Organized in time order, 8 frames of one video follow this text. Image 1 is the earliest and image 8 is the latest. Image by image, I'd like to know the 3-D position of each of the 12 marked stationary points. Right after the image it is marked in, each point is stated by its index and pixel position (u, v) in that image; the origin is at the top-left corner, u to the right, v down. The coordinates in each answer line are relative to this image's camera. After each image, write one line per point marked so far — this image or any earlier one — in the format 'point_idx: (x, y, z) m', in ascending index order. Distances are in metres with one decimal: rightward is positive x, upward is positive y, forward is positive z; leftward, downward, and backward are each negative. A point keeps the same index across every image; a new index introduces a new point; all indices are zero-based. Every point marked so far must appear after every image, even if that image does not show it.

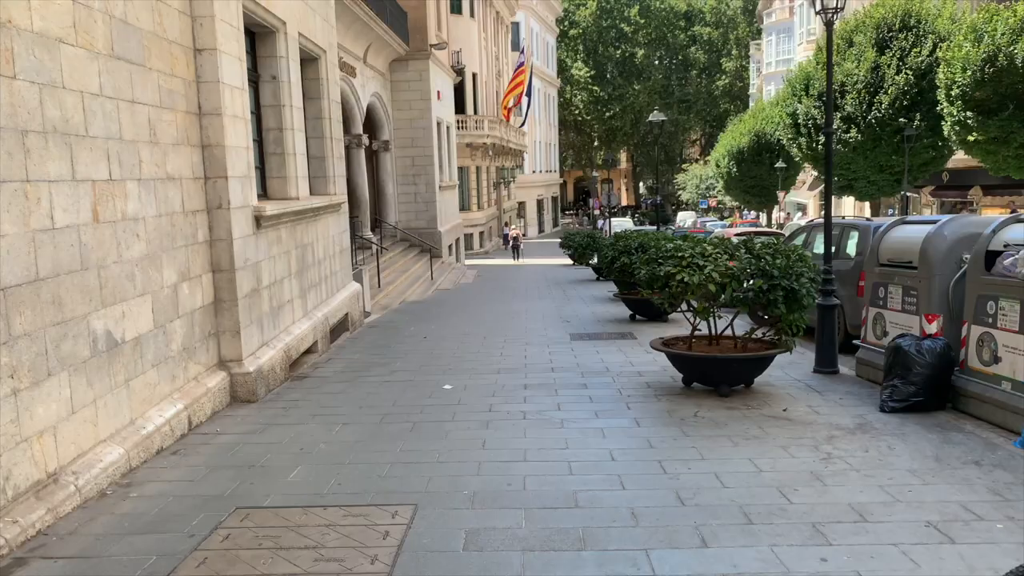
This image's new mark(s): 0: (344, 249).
0: (-2.7, +0.6, +13.0) m
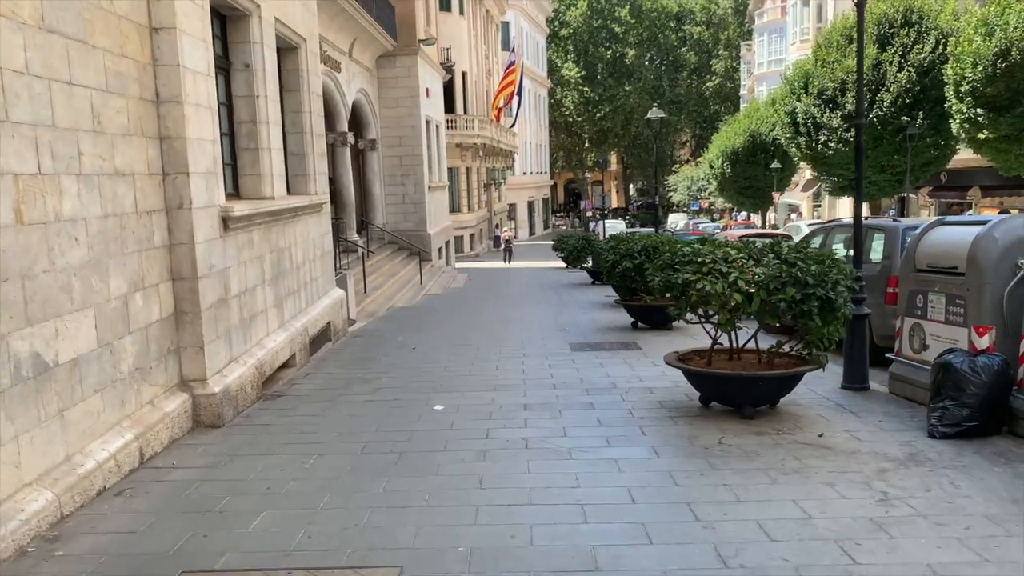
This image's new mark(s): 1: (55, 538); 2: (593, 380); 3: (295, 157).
0: (-2.8, +0.5, +12.2) m
1: (-2.5, -1.4, +4.5) m
2: (+0.9, -1.0, +8.6) m
3: (-3.1, +1.9, +11.6) m
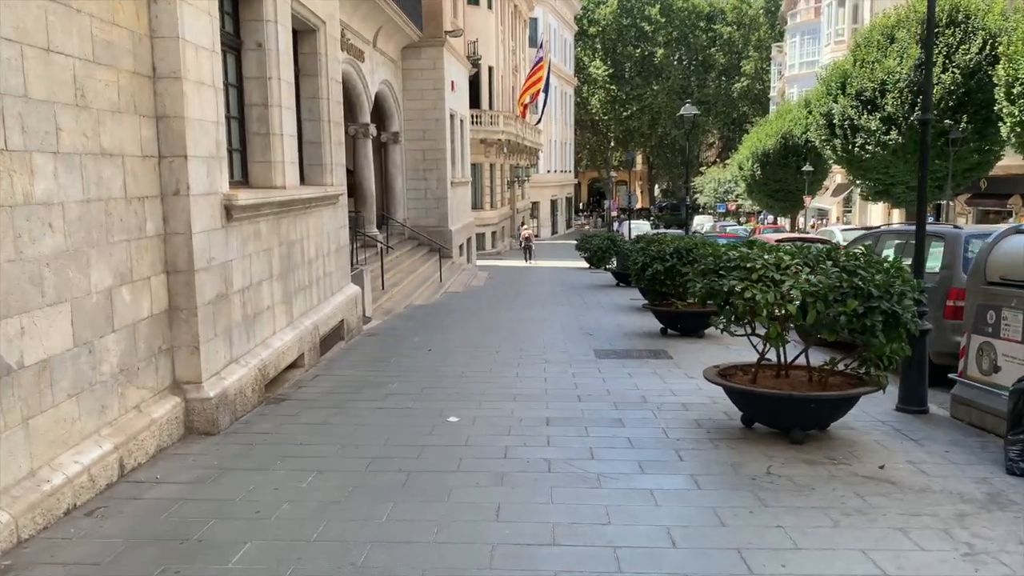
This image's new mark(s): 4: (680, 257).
0: (-2.4, +0.6, +11.6) m
1: (-2.4, -1.4, +3.9) m
2: (+1.1, -1.0, +7.9) m
3: (-2.8, +1.9, +11.0) m
4: (+2.4, +0.5, +11.7) m
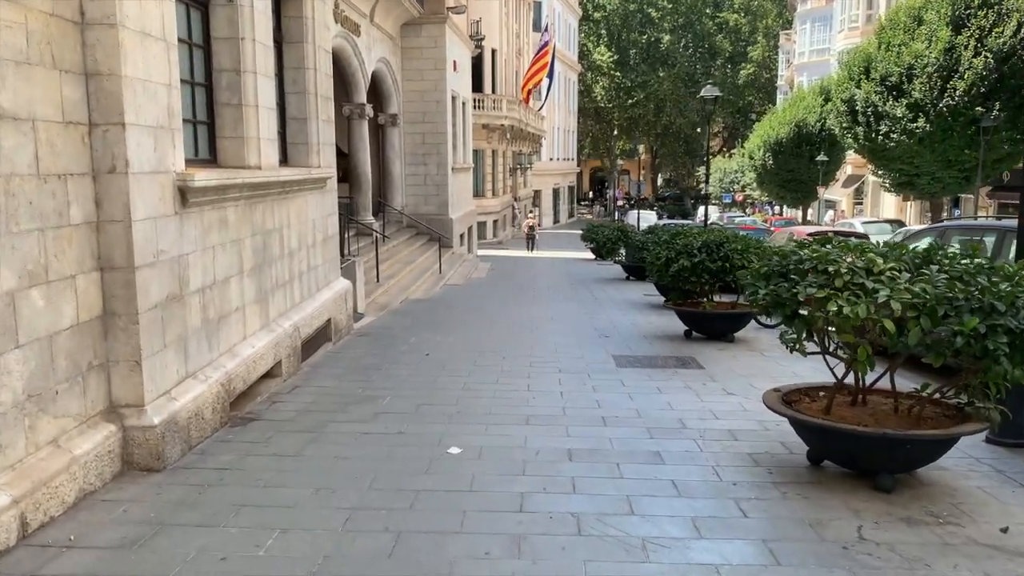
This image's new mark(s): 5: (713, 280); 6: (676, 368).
0: (-2.3, +0.7, +10.3) m
1: (-2.3, -1.4, +2.7) m
2: (+1.2, -1.1, +6.7) m
3: (-2.6, +2.0, +9.8) m
4: (+2.5, +0.5, +10.4) m
5: (+2.6, +0.1, +10.5) m
6: (+1.8, -0.9, +8.8) m
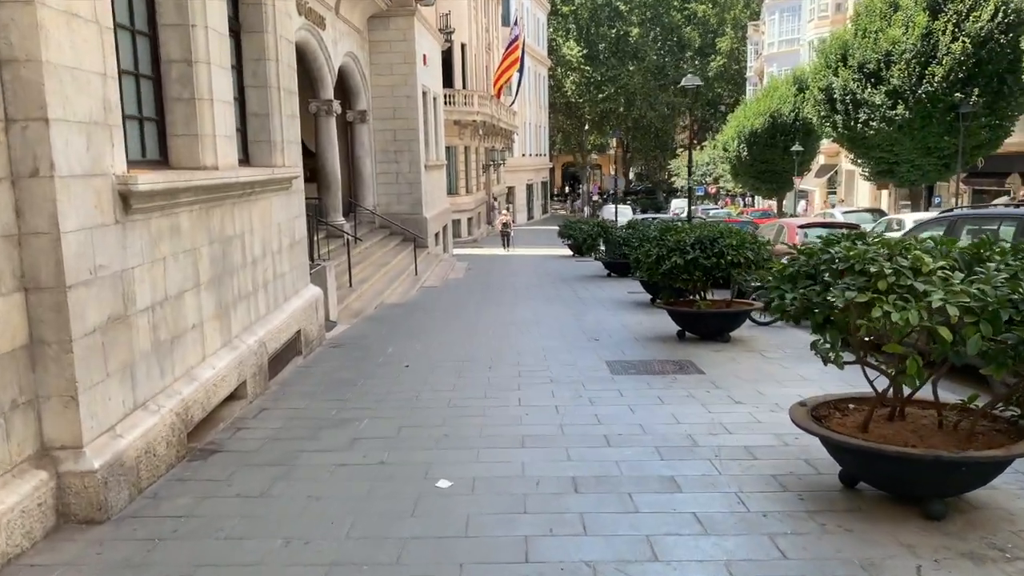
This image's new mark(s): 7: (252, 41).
0: (-2.5, +0.6, +9.6) m
1: (-2.3, -1.5, +2.0) m
2: (+1.1, -1.1, +6.1) m
3: (-2.9, +1.9, +9.0) m
4: (+2.3, +0.5, +9.9) m
5: (+2.4, +0.1, +9.9) m
6: (+1.7, -0.9, +8.2) m
7: (-2.9, +2.7, +9.0) m
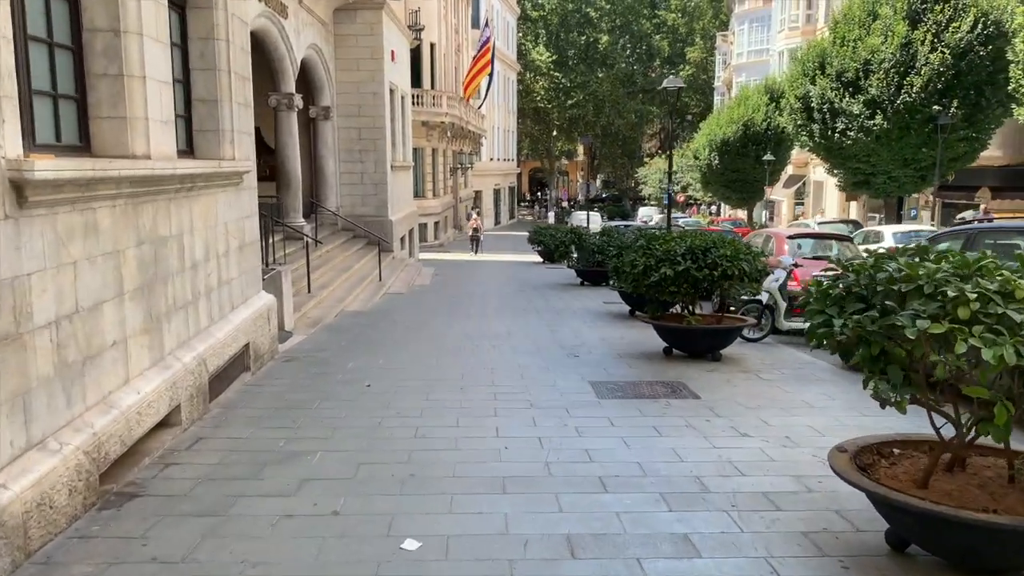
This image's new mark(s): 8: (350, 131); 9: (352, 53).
0: (-2.8, +0.5, +8.6) m
1: (-2.2, -1.6, +1.0) m
2: (+1.0, -1.2, +5.3) m
3: (-3.1, +1.8, +8.0) m
4: (+2.0, +0.3, +9.1) m
5: (+2.1, 0.0, +9.2) m
6: (+1.4, -1.0, +7.4) m
7: (-3.1, +2.7, +8.0) m
8: (-4.0, +3.8, +19.8) m
9: (-3.8, +5.7, +19.4) m
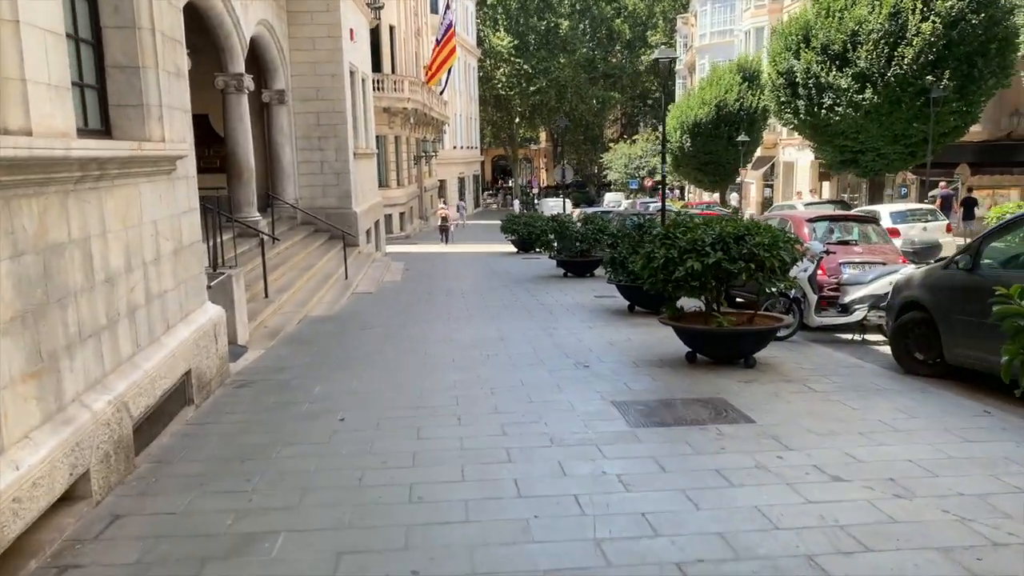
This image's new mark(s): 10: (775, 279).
0: (-2.8, +0.4, +7.0) m
1: (-1.8, -1.8, -0.6) m
2: (+1.2, -1.2, +3.8) m
3: (-3.1, +1.7, +6.4) m
4: (+2.0, +0.4, +7.7) m
5: (+2.1, 0.0, +7.8) m
6: (+1.5, -1.0, +6.0) m
7: (-3.1, +2.5, +6.3) m
8: (-4.6, +3.8, +18.1) m
9: (-4.5, +5.7, +17.6) m
10: (+2.5, +0.1, +7.8) m
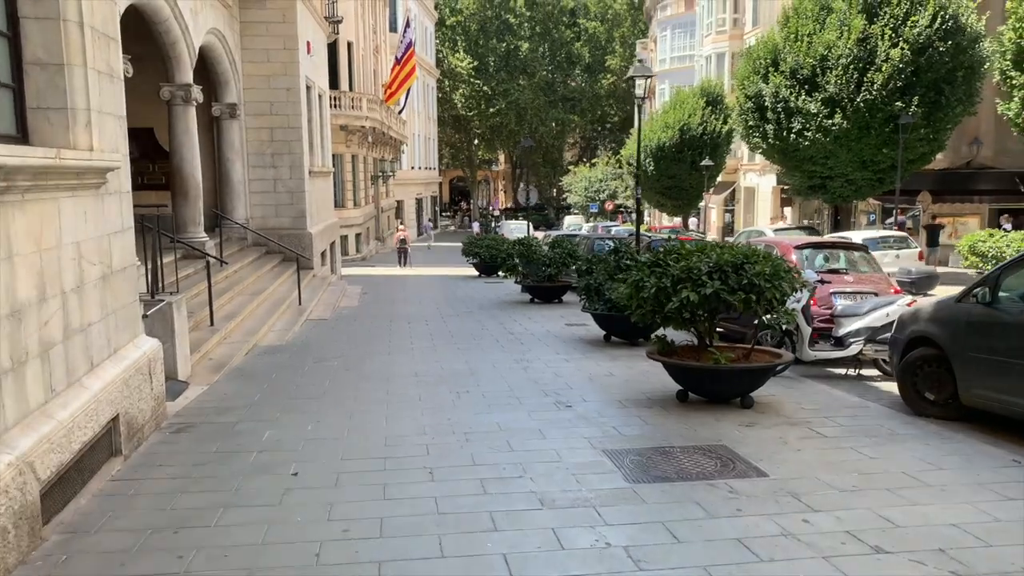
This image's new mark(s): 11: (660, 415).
0: (-3.0, +0.1, +6.1) m
1: (-1.6, -1.8, -1.4) m
2: (+1.2, -1.4, +3.1) m
3: (-3.2, +1.5, +5.5) m
4: (+1.8, +0.1, +7.0) m
5: (+1.9, -0.3, +7.1) m
6: (+1.4, -1.3, +5.3) m
7: (-3.2, +2.3, +5.4) m
8: (-5.3, +3.3, +17.1) m
9: (-5.2, +5.2, +16.8) m
10: (+2.3, -0.2, +7.2) m
11: (+1.3, -1.1, +7.0) m
